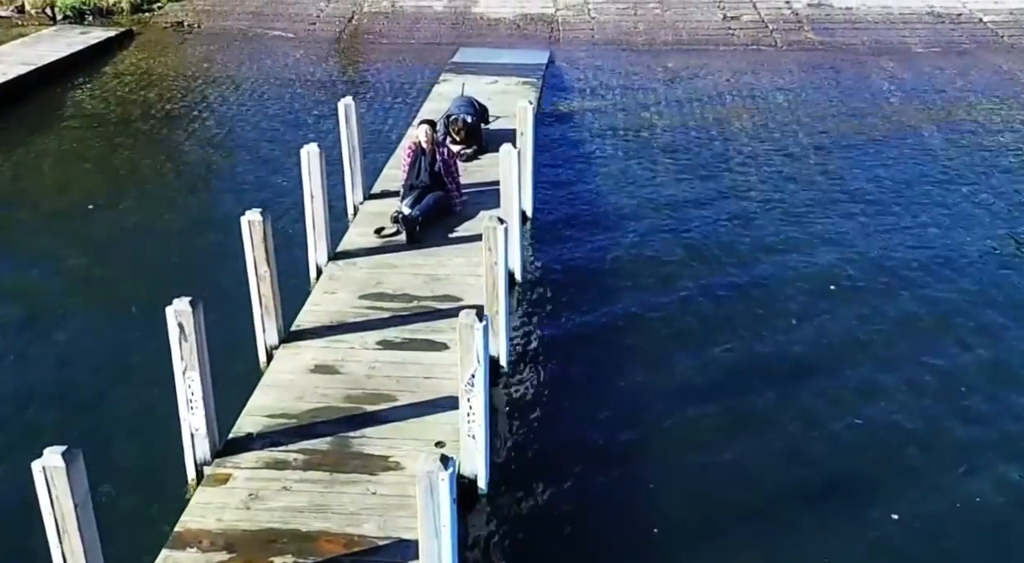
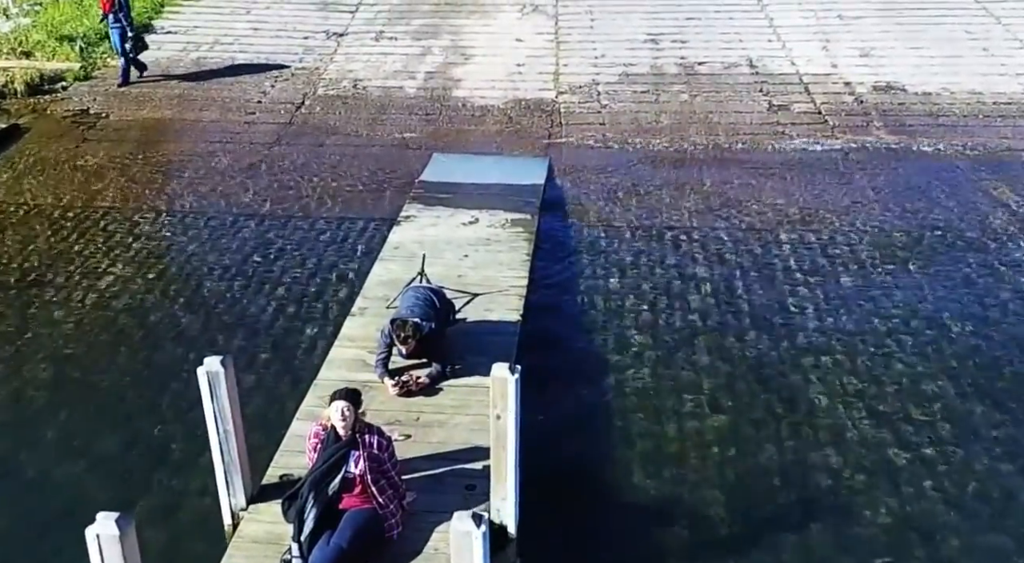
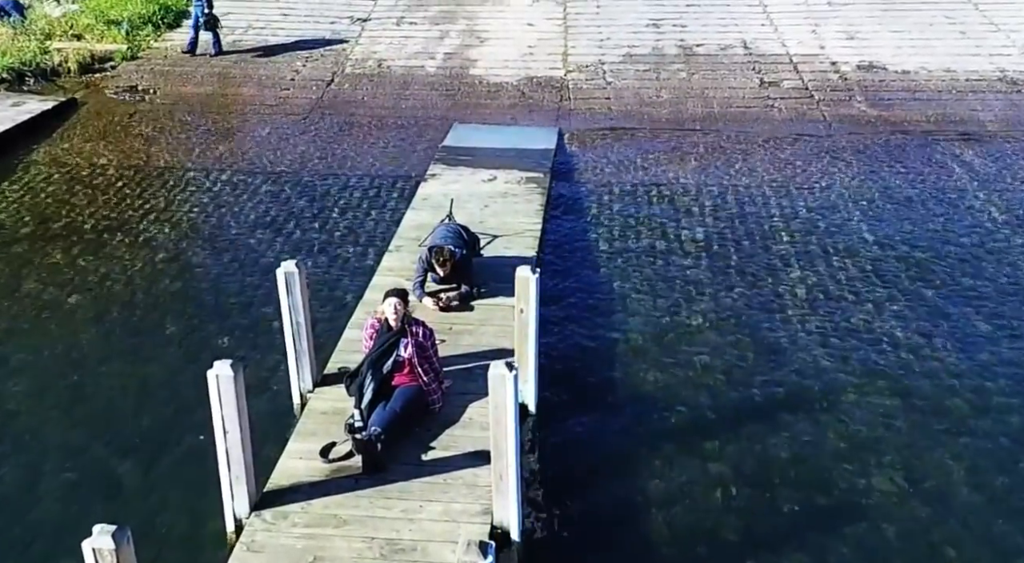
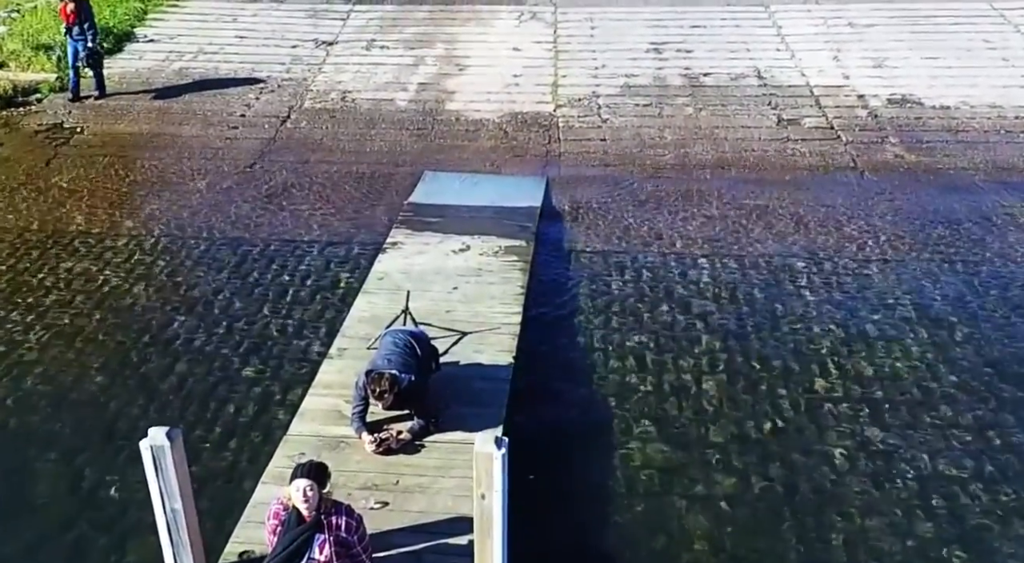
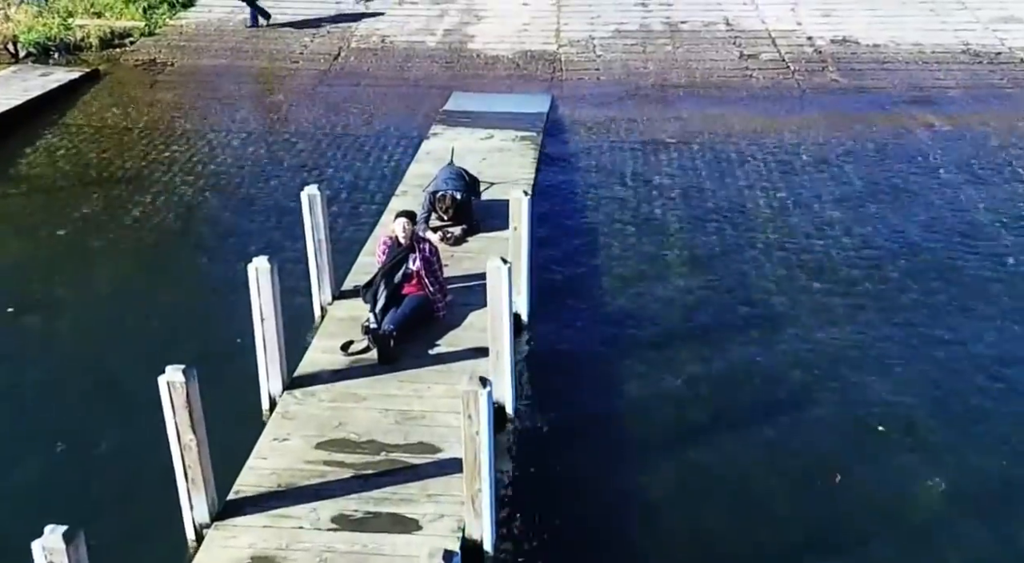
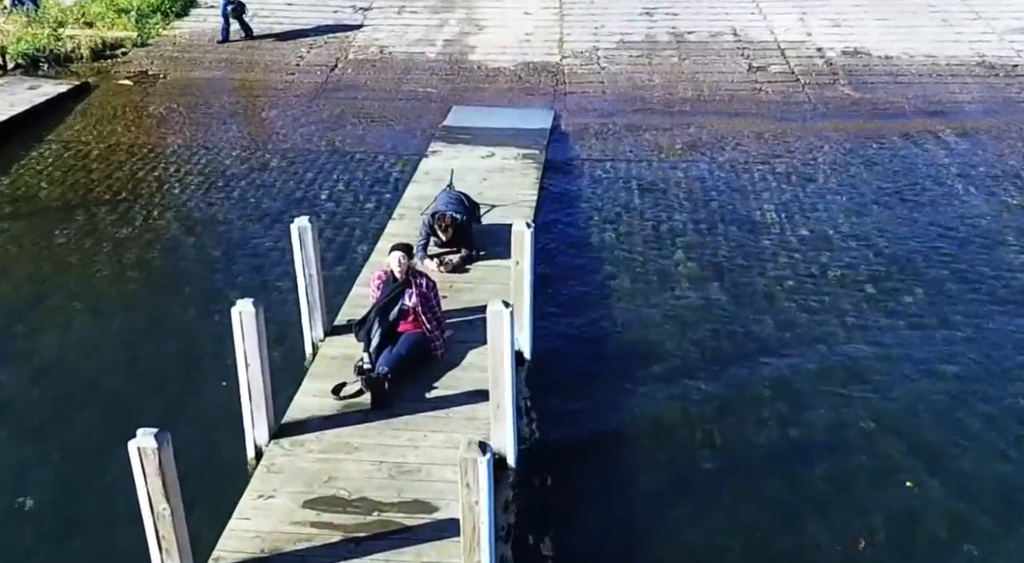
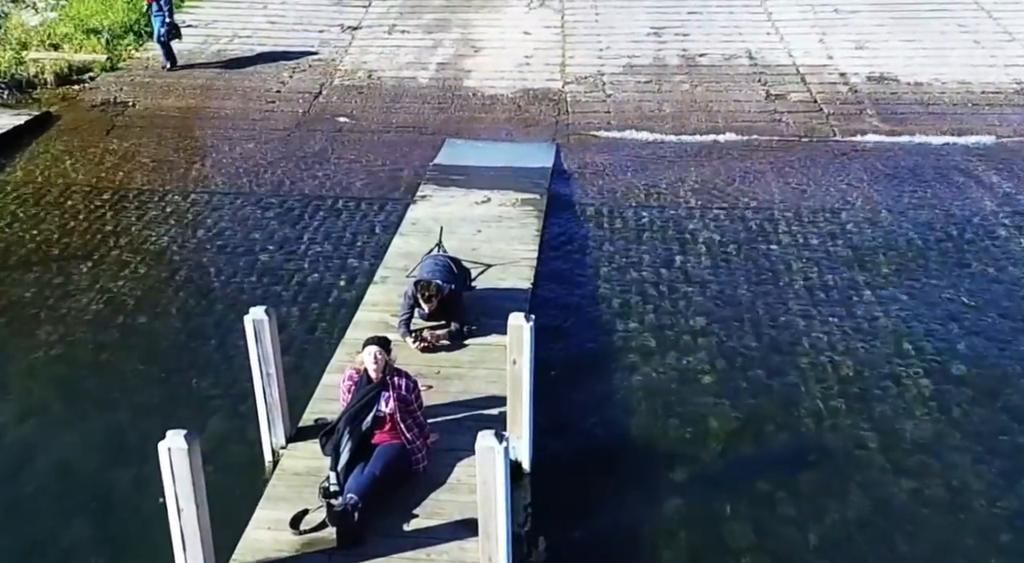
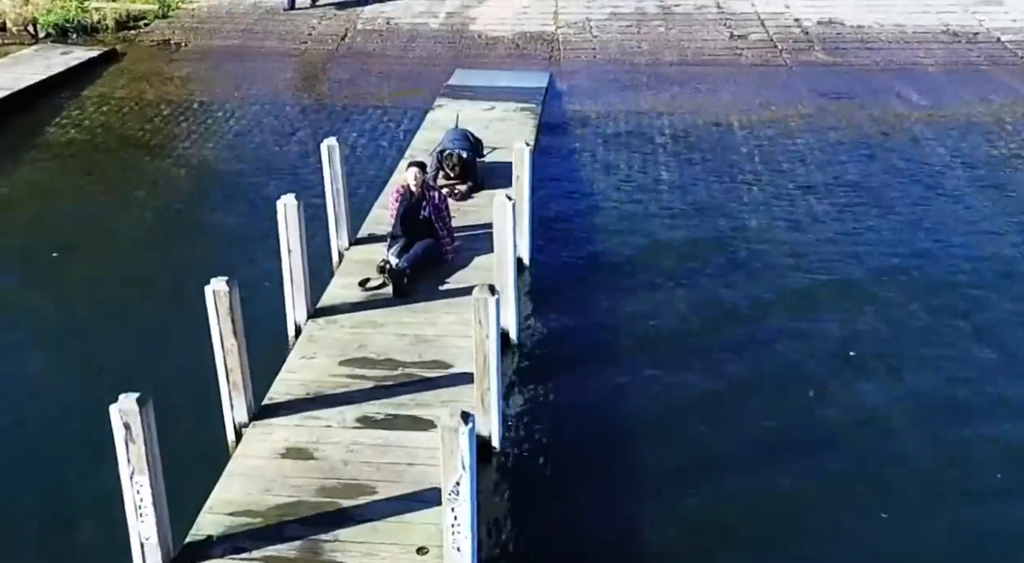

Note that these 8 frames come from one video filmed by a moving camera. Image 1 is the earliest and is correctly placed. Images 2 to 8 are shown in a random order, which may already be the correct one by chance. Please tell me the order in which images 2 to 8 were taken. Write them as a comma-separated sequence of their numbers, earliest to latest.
8, 5, 6, 3, 7, 2, 4
